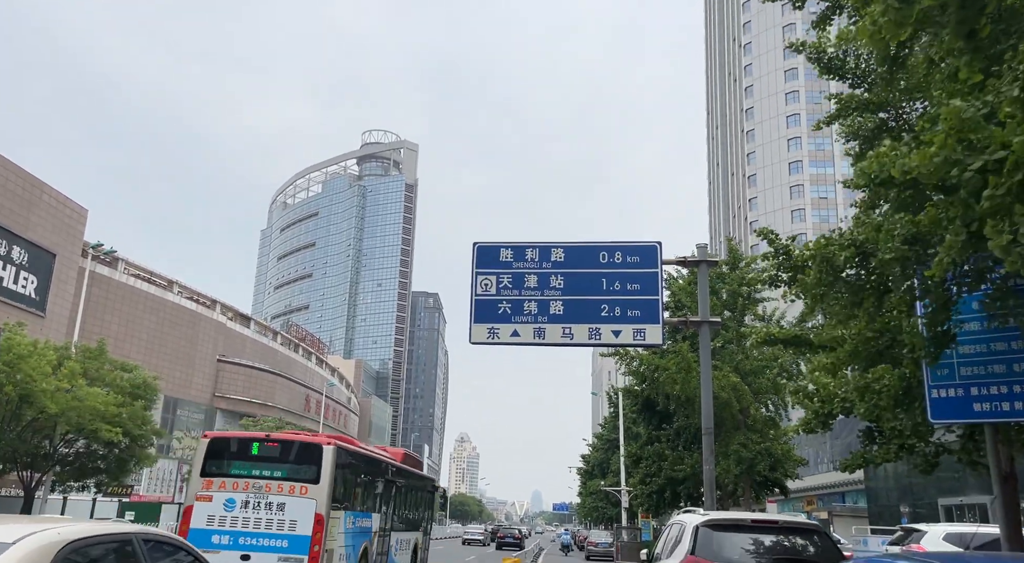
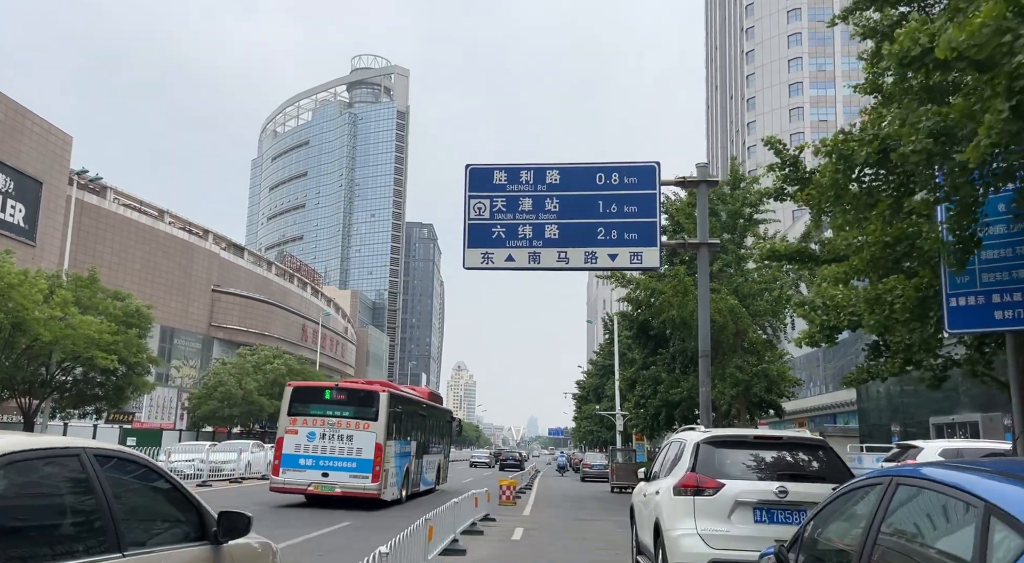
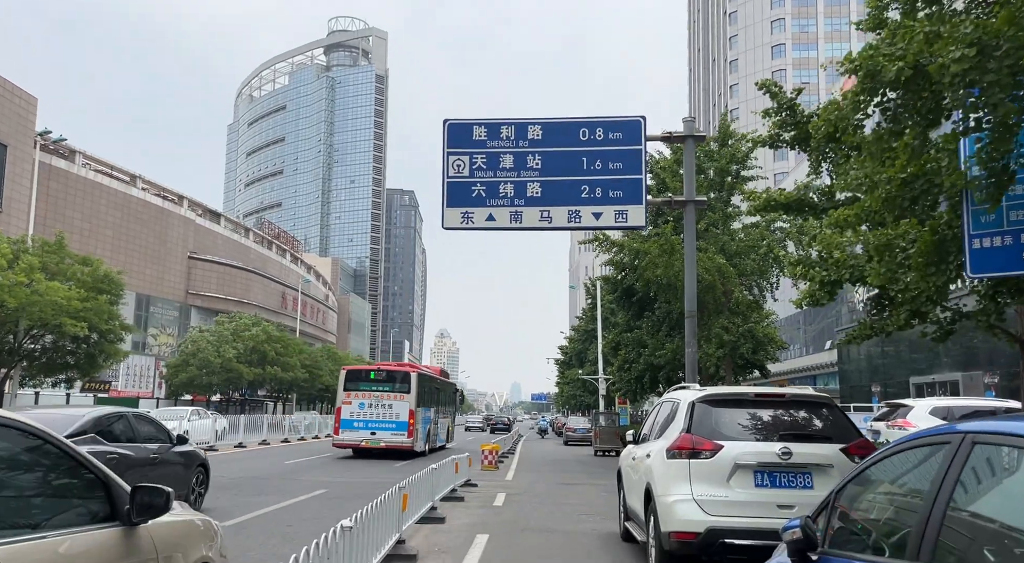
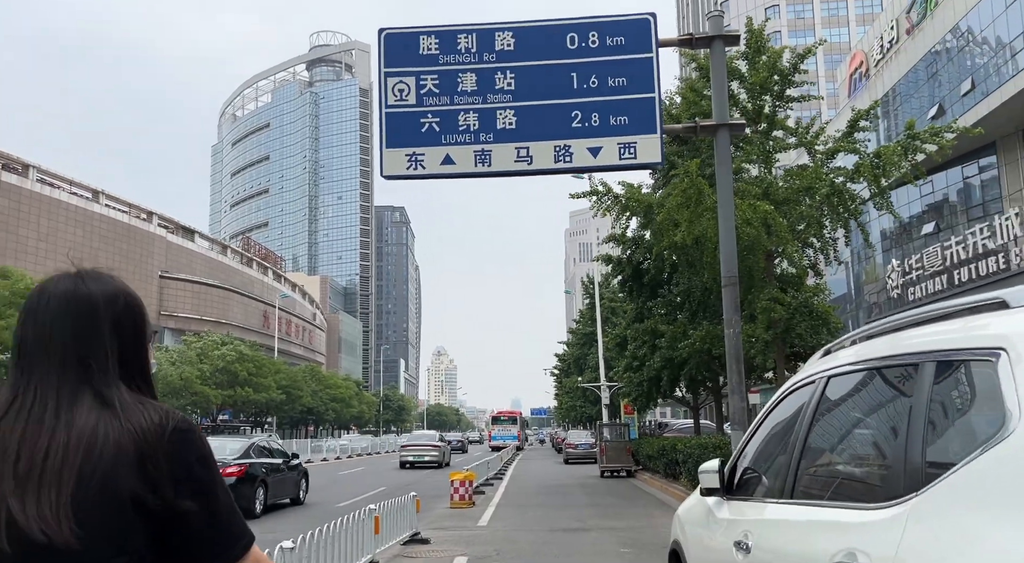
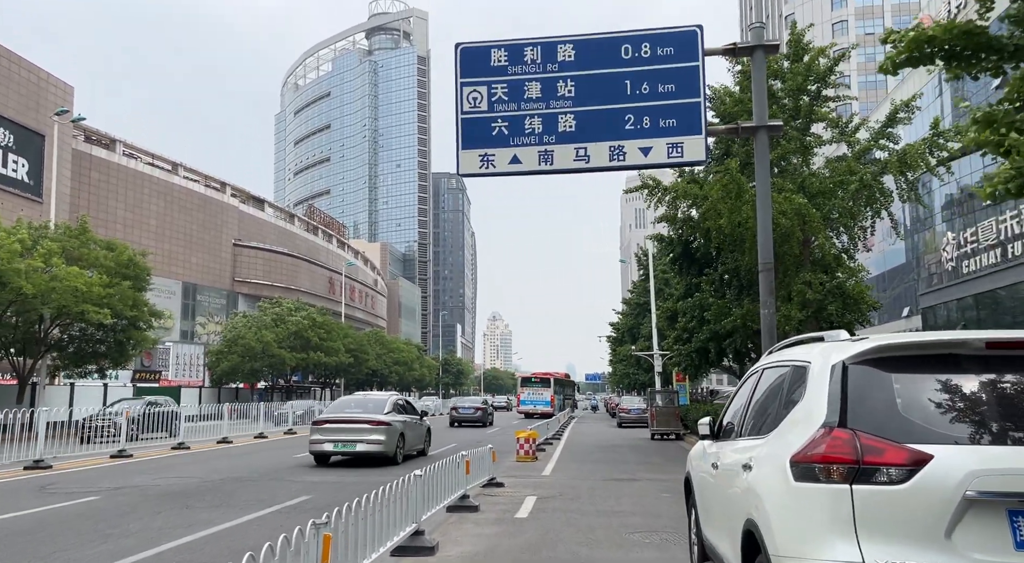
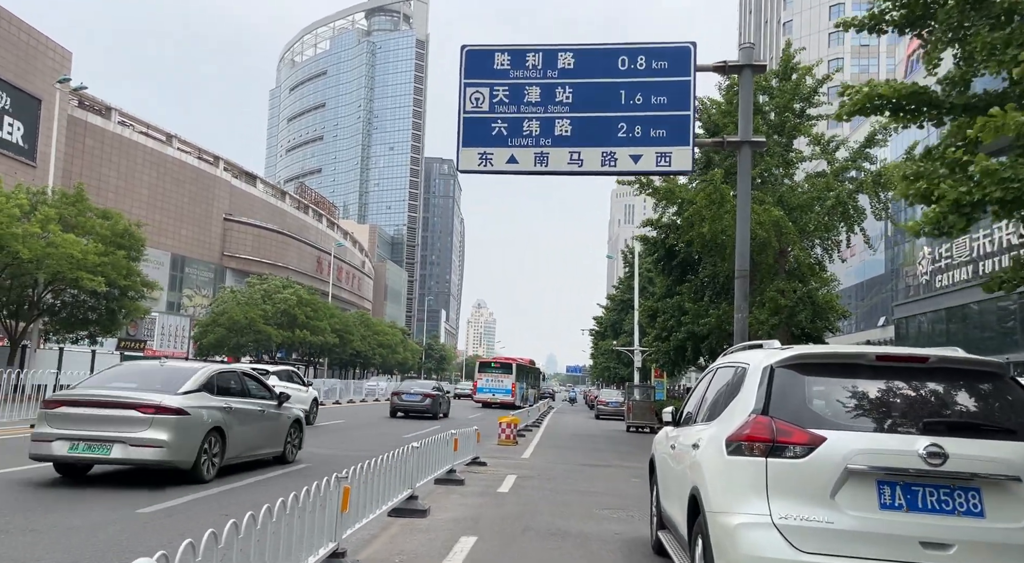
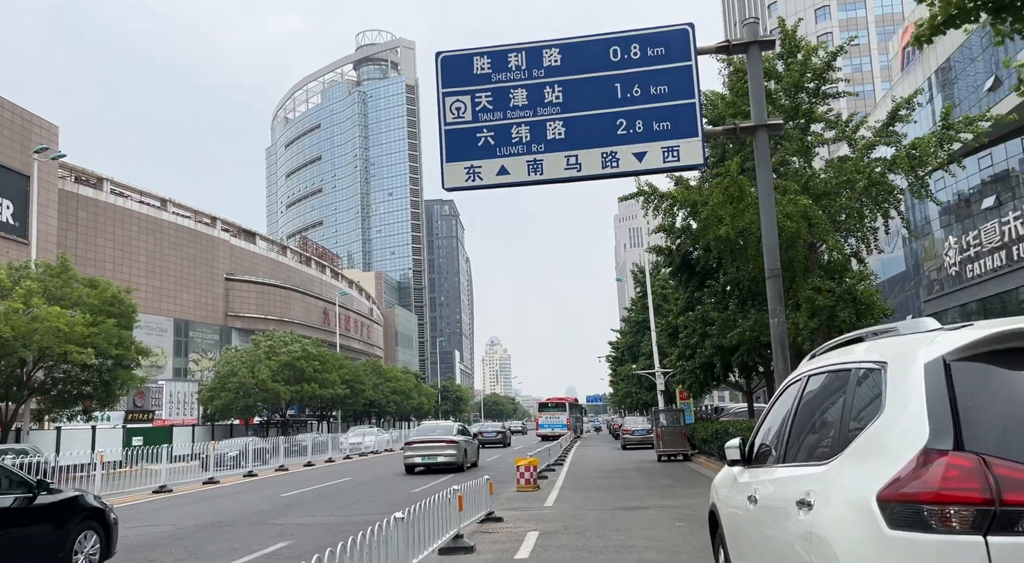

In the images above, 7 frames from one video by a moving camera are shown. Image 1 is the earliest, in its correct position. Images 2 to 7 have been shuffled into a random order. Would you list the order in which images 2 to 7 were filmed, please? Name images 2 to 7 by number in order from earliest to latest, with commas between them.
2, 3, 6, 5, 7, 4
